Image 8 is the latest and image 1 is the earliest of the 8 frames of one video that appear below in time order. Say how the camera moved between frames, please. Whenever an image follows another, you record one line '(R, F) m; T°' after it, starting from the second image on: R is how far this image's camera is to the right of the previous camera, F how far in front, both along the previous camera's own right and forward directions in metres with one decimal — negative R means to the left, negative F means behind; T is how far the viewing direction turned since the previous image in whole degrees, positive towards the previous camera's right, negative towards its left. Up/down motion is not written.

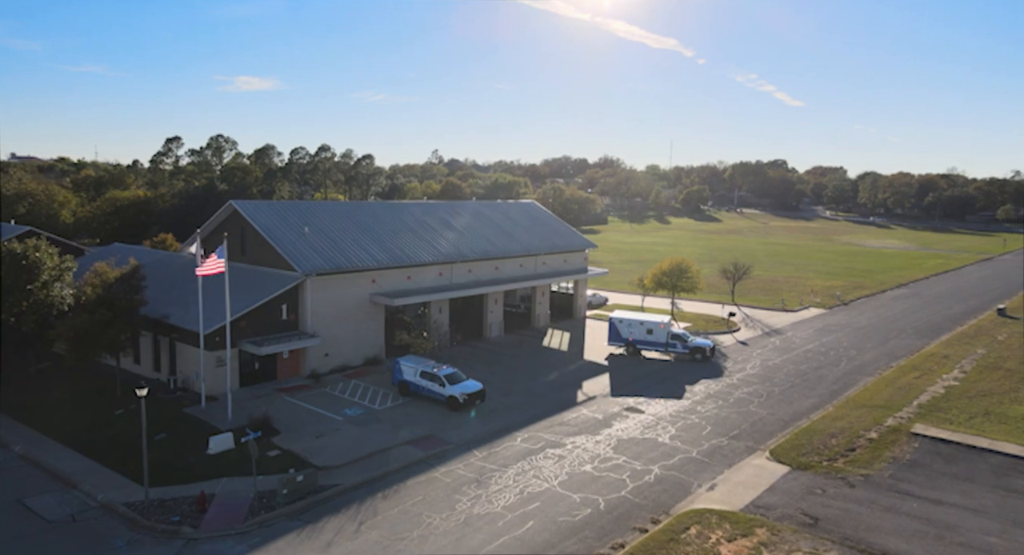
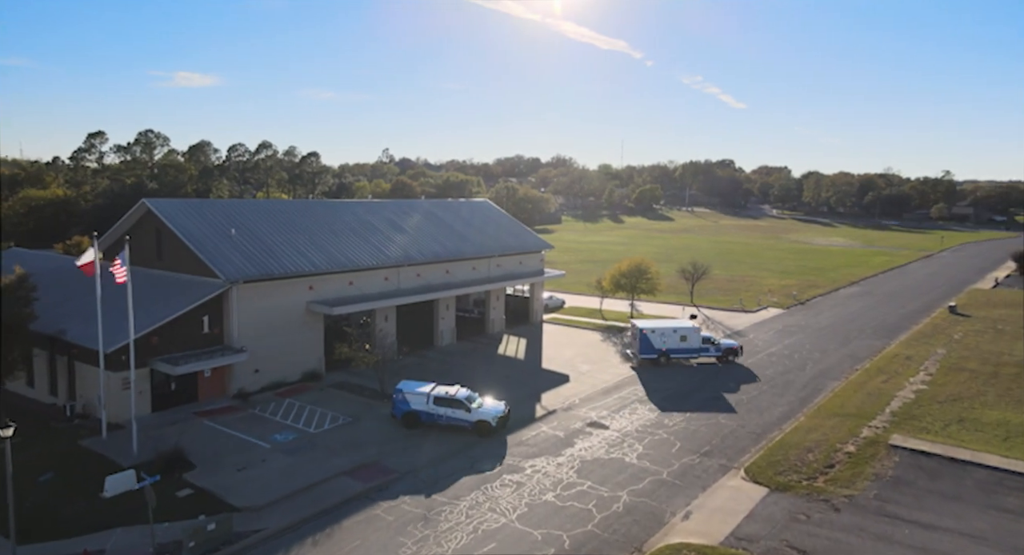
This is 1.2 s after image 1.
(+0.1, +2.2) m; +4°
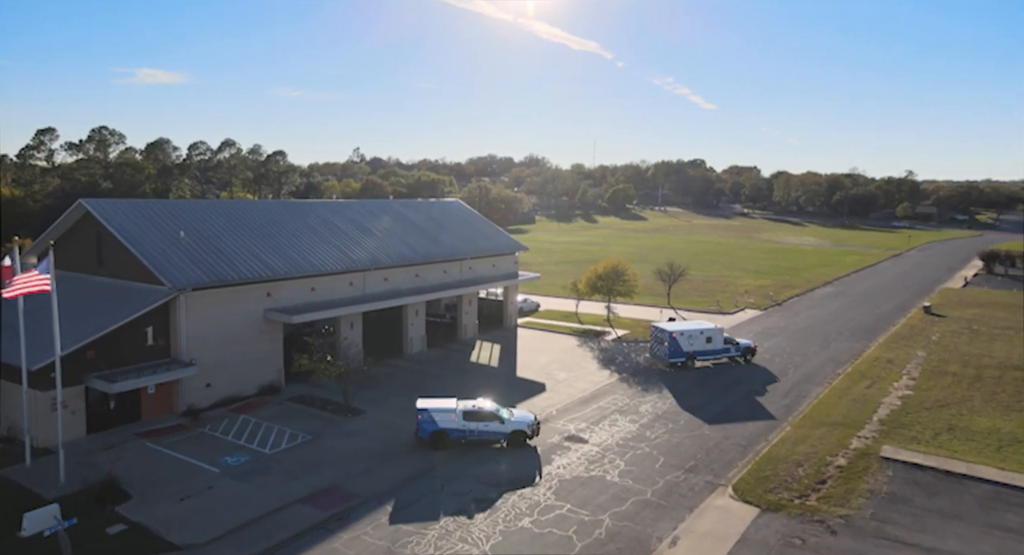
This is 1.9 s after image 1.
(0.0, +1.5) m; +2°
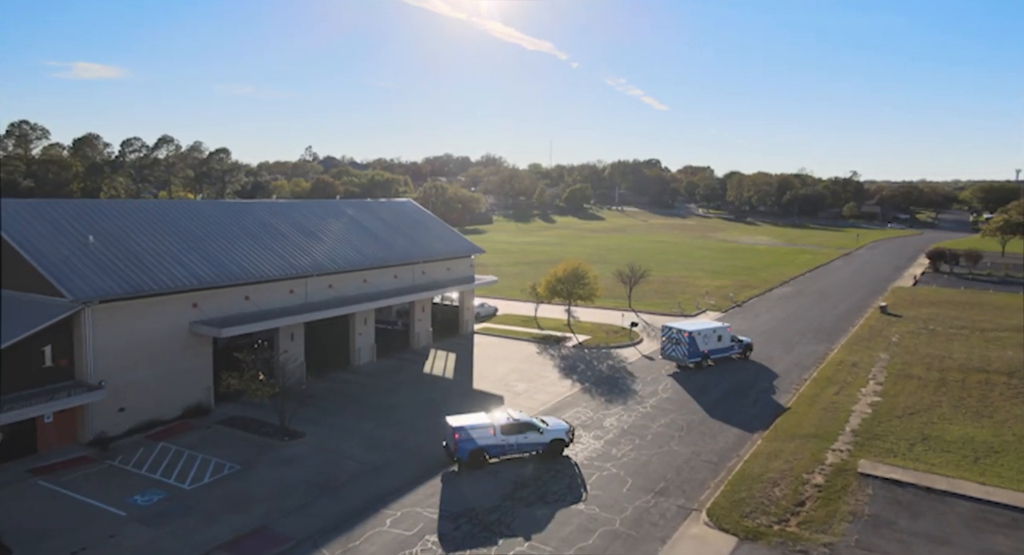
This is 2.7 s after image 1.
(+0.1, +1.8) m; +3°
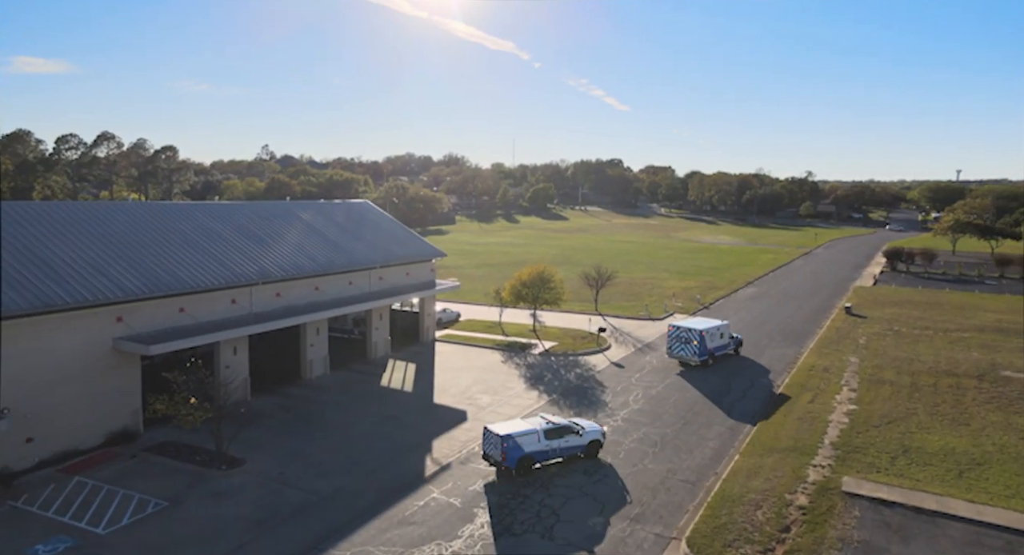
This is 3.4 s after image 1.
(0.0, +1.6) m; +3°
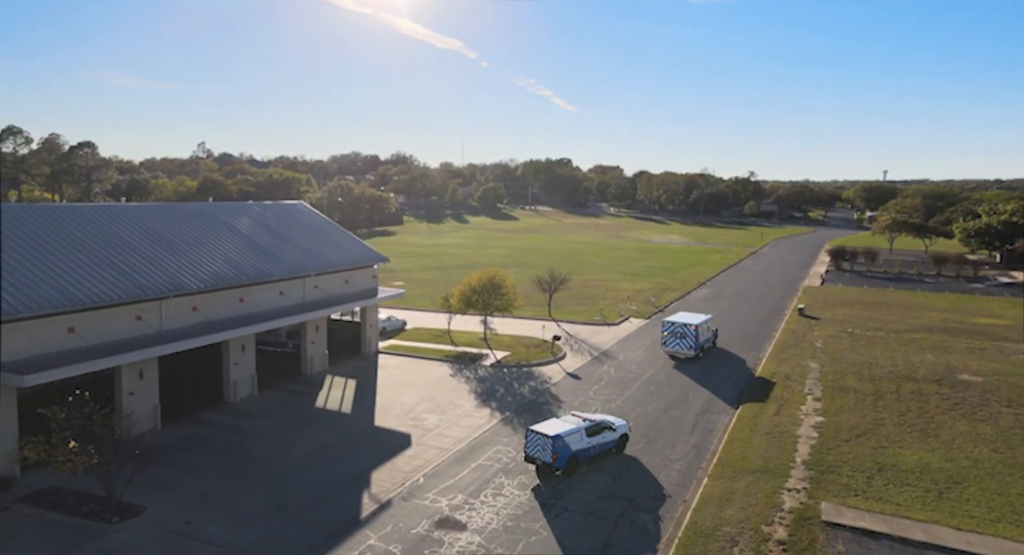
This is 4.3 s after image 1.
(+0.1, +2.2) m; +4°
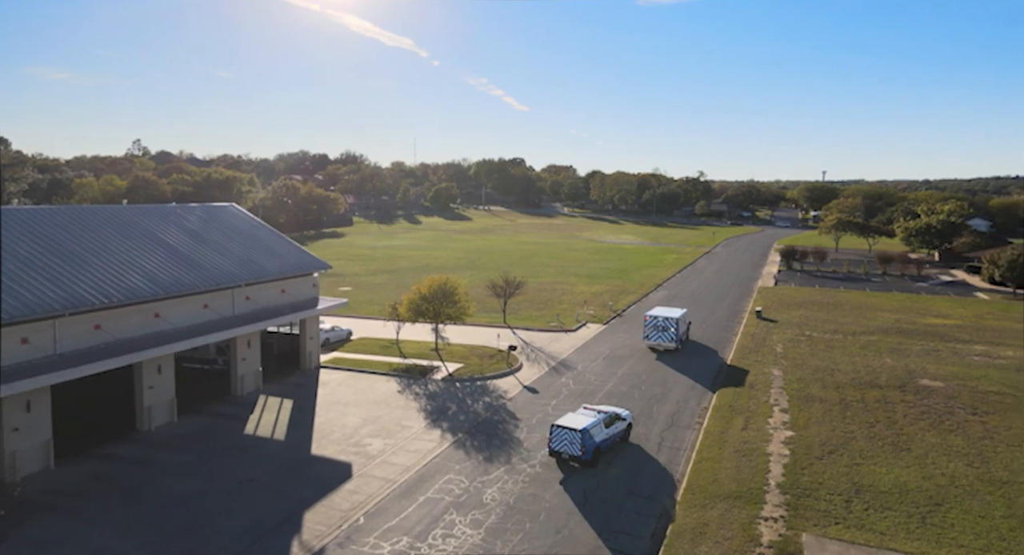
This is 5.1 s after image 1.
(+0.1, +2.0) m; +4°
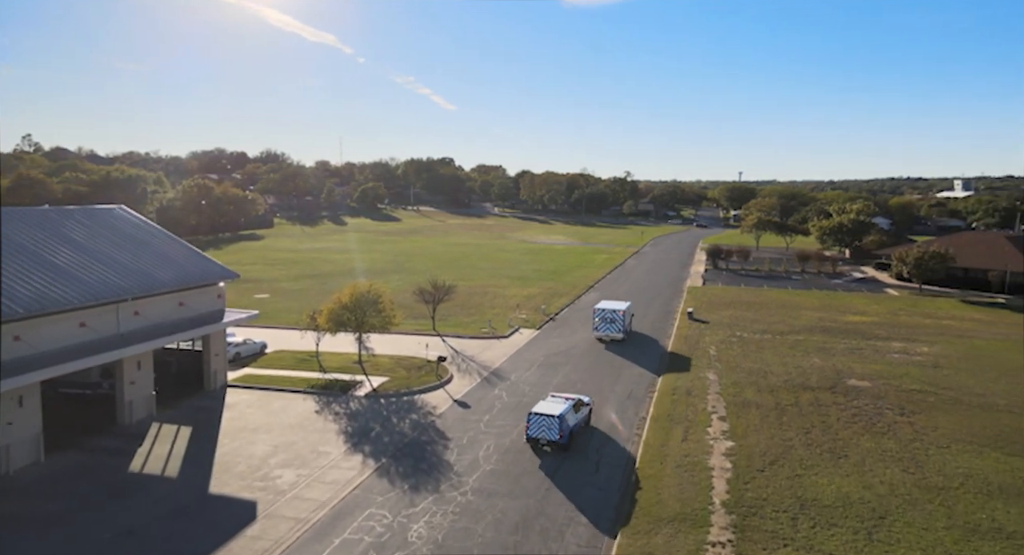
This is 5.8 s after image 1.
(+0.1, +1.7) m; +6°
